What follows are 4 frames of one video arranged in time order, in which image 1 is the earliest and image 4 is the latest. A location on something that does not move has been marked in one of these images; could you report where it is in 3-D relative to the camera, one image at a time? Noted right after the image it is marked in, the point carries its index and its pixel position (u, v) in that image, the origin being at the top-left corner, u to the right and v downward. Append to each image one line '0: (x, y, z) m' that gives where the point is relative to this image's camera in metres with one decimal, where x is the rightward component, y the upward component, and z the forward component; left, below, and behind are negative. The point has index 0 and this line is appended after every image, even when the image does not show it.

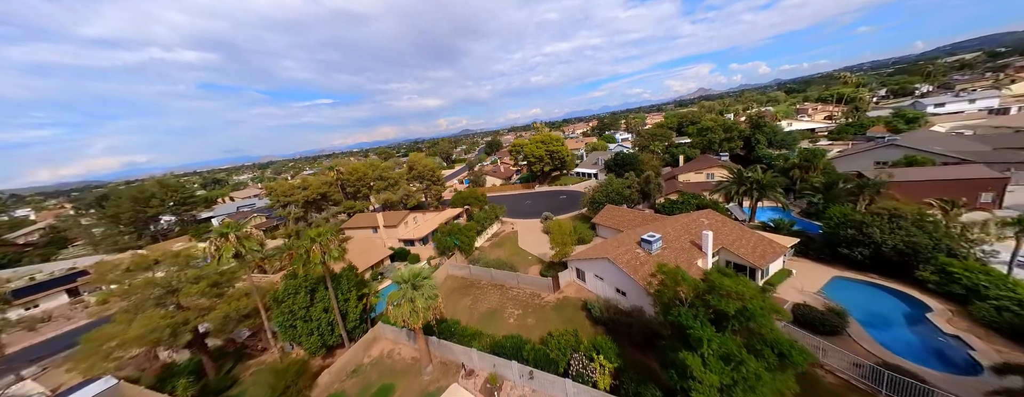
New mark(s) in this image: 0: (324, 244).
0: (-10.9, -2.6, +15.6) m
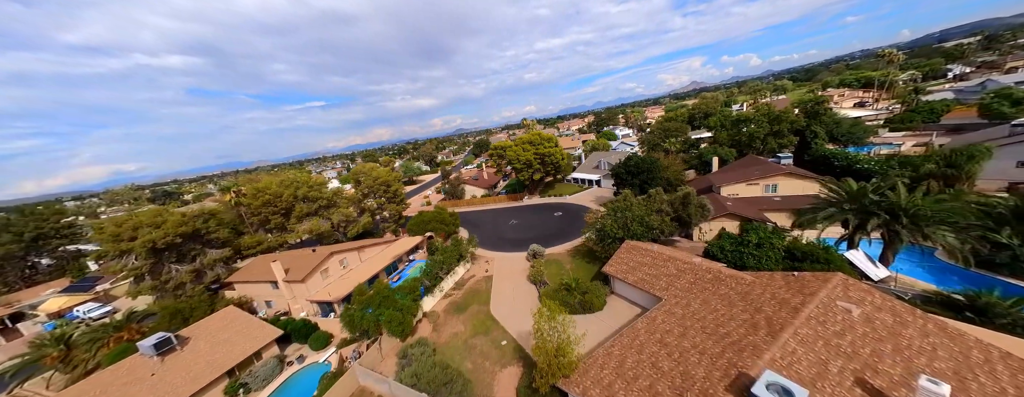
0: (-13.3, -6.0, +3.5) m
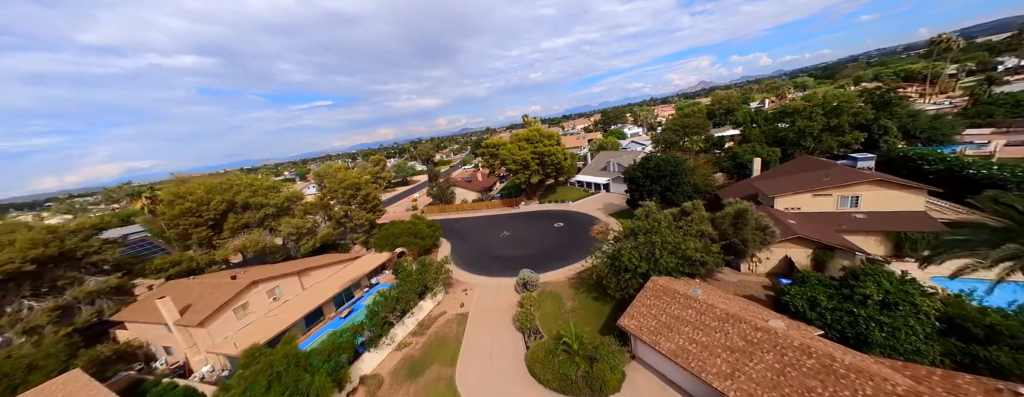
0: (-14.9, -6.8, -2.9) m
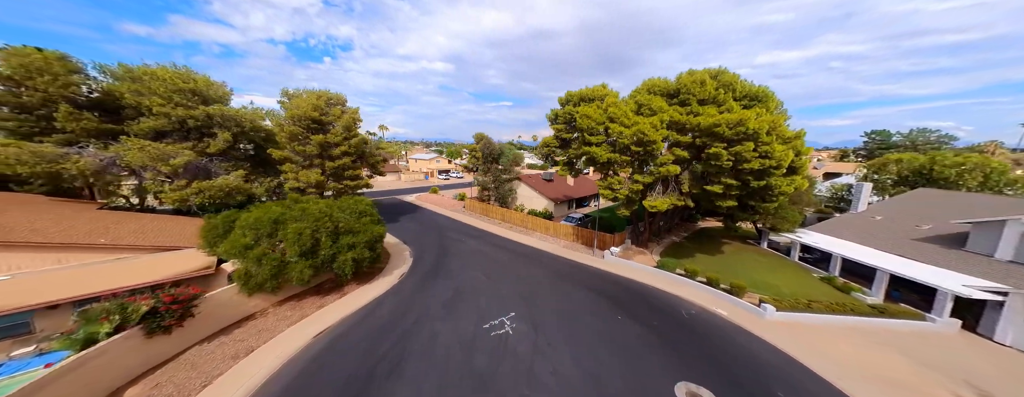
0: (-29.9, 0.0, -15.1) m
